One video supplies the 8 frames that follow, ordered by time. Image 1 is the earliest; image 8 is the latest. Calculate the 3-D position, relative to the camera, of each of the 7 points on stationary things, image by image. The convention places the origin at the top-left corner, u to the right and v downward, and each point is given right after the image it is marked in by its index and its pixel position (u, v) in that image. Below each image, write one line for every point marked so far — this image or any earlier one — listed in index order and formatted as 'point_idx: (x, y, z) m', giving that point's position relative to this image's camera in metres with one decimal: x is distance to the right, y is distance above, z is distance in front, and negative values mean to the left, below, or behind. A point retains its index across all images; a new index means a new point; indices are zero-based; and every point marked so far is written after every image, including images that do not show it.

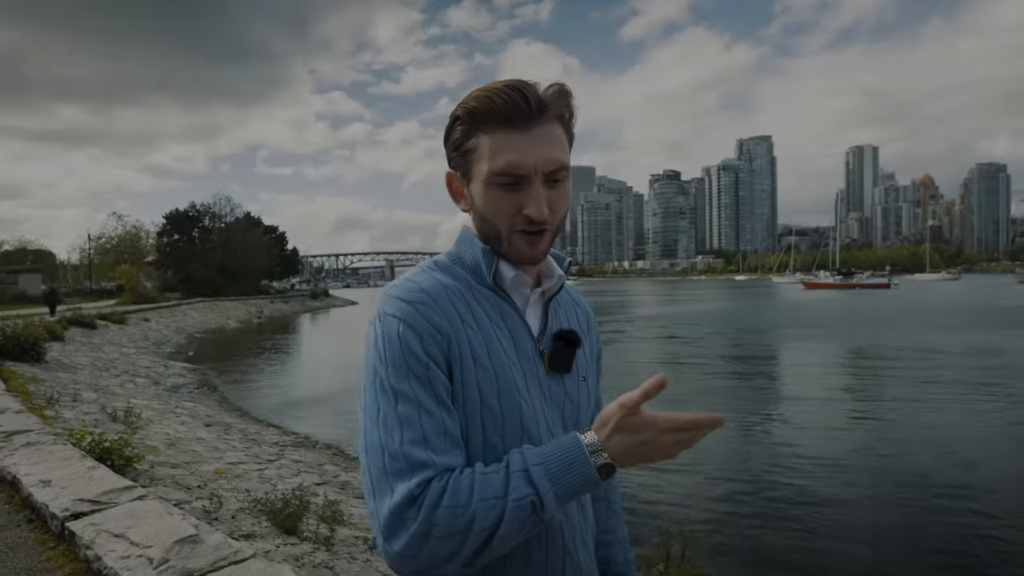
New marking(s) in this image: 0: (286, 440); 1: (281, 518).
0: (-3.1, -2.1, +8.7) m
1: (-1.4, -1.4, +3.9) m
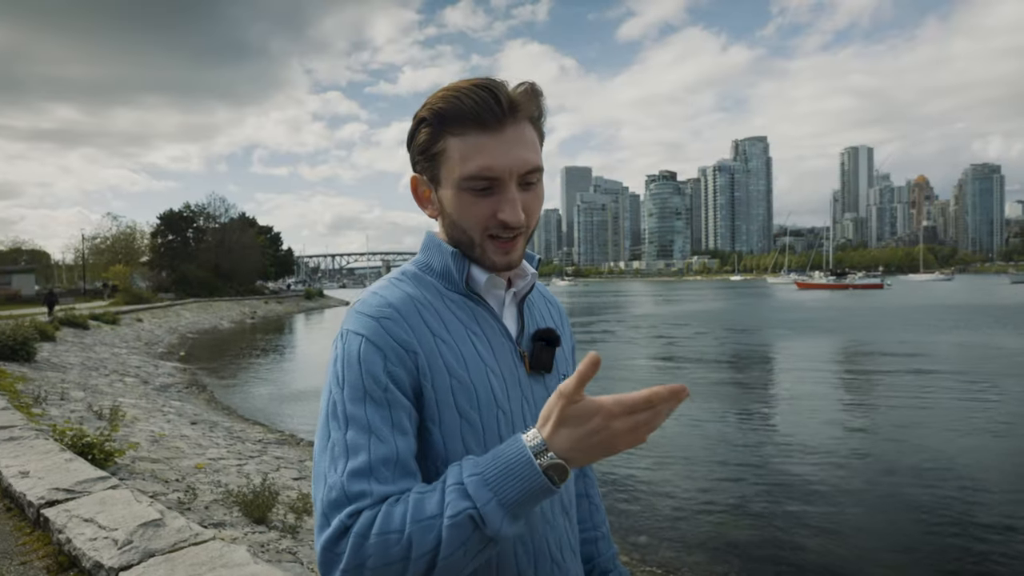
0: (-3.4, -2.1, +8.9) m
1: (-1.6, -1.4, +4.1) m
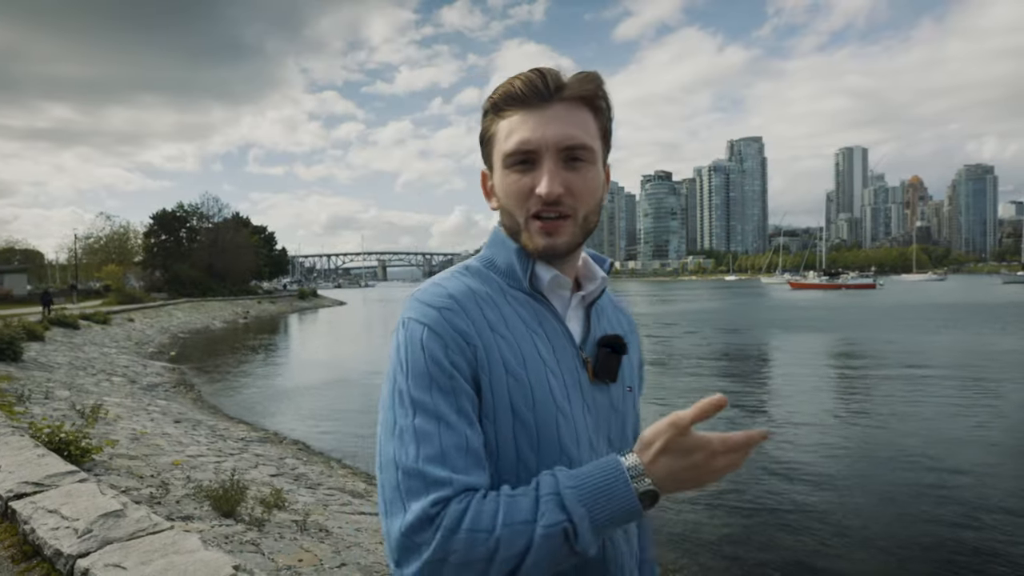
0: (-3.6, -2.1, +9.0) m
1: (-1.9, -1.4, +4.2) m
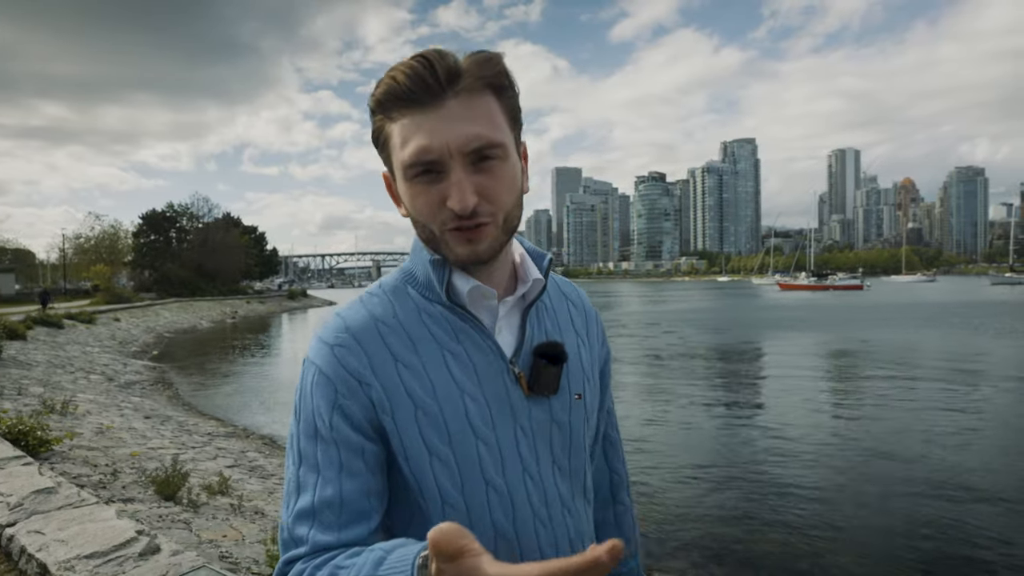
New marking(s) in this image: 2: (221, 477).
0: (-4.2, -2.1, +9.3) m
1: (-2.4, -1.4, +4.5) m
2: (-2.5, -1.6, +5.5) m
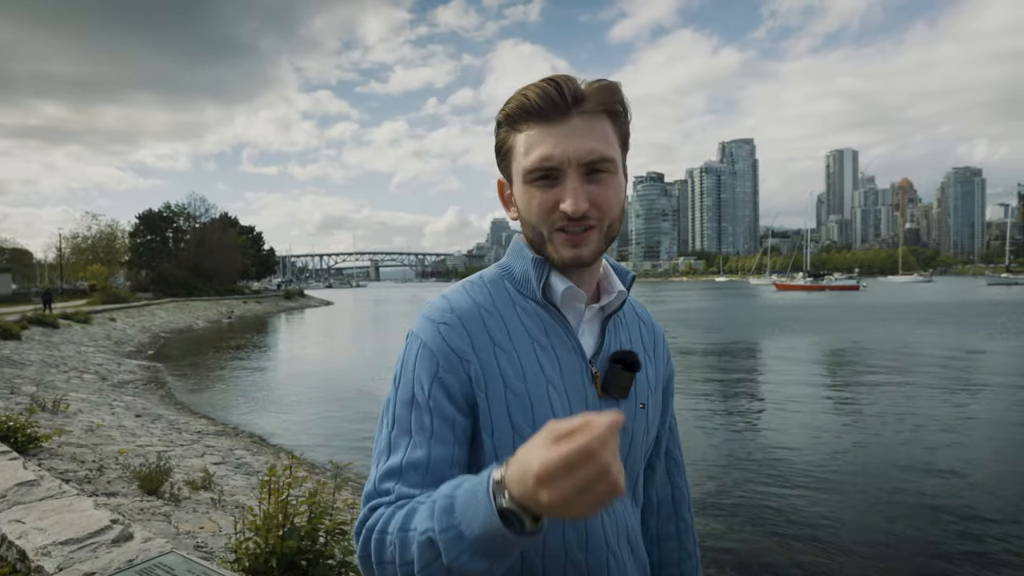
0: (-4.4, -2.1, +9.5) m
1: (-2.6, -1.4, +4.7) m
2: (-2.7, -1.6, +5.6) m
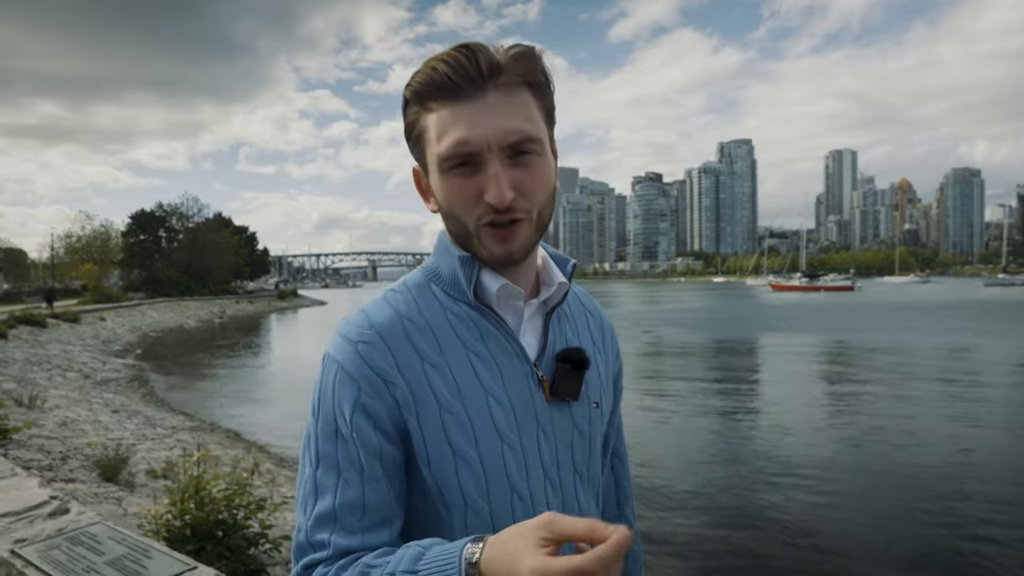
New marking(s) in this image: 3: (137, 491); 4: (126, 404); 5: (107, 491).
0: (-4.9, -2.1, +9.7) m
1: (-3.1, -1.4, +4.9) m
2: (-3.1, -1.6, +5.8) m
3: (-2.7, -1.5, +4.7) m
4: (-6.4, -1.9, +10.7) m
5: (-2.8, -1.5, +4.5) m
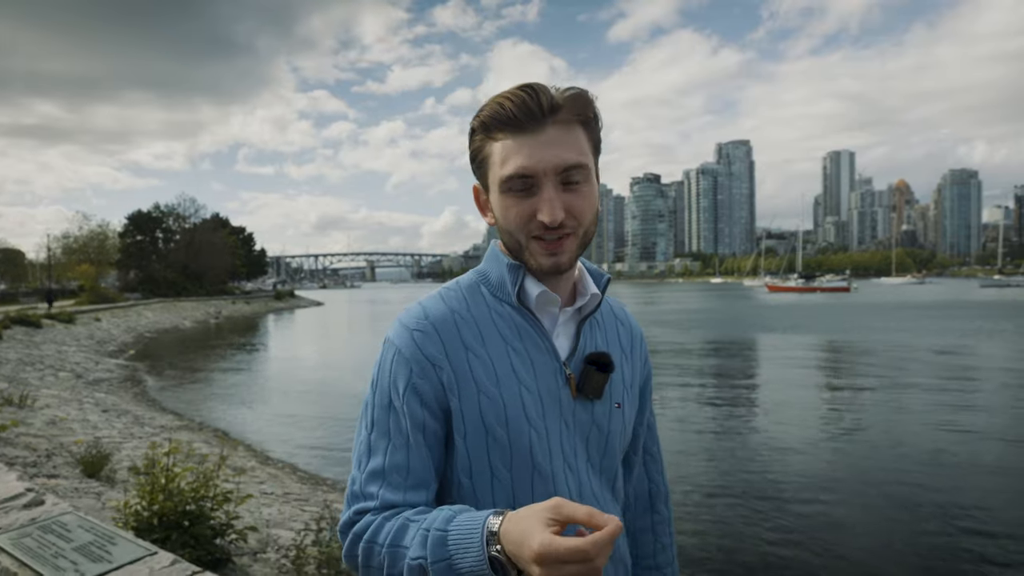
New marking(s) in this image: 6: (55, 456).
0: (-5.1, -2.1, +9.8) m
1: (-3.3, -1.4, +5.0) m
2: (-3.3, -1.6, +6.0) m
3: (-3.0, -1.5, +4.9) m
4: (-6.6, -2.0, +10.9) m
5: (-3.1, -1.5, +4.7) m
6: (-3.9, -1.5, +5.5) m
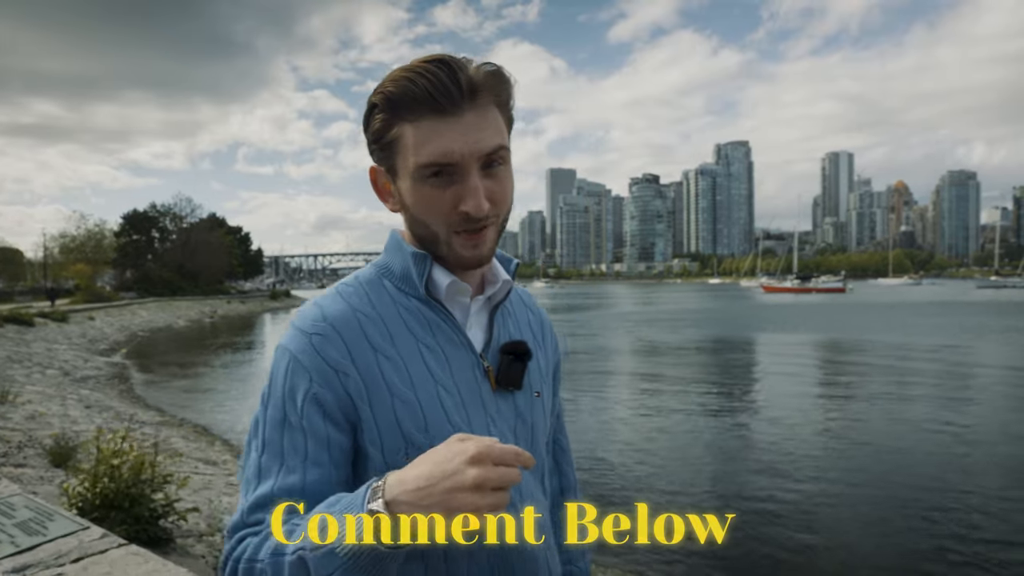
0: (-5.5, -2.1, +10.0) m
1: (-3.7, -1.4, +5.2) m
2: (-3.7, -1.6, +6.2) m
3: (-3.3, -1.5, +5.1) m
4: (-7.0, -1.9, +11.0) m
5: (-3.4, -1.5, +4.9) m
6: (-4.3, -1.4, +5.7) m
